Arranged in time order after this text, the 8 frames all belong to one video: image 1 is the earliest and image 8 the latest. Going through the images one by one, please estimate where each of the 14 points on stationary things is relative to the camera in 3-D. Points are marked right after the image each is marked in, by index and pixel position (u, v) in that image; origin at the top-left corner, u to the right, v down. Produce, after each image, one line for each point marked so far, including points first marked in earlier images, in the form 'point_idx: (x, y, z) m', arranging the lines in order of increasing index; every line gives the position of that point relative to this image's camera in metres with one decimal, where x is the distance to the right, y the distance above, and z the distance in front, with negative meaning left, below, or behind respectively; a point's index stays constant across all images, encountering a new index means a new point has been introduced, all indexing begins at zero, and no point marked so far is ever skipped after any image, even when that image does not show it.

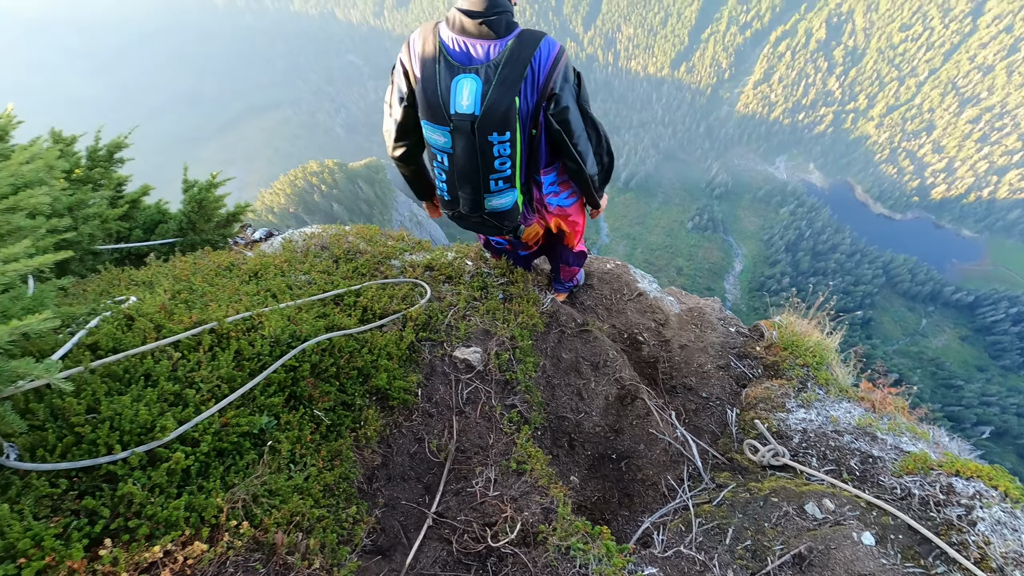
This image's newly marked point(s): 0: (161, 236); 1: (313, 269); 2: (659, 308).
0: (-5.0, +0.8, +6.9) m
1: (-2.4, +0.2, +5.6) m
2: (+2.3, -0.3, +7.5) m
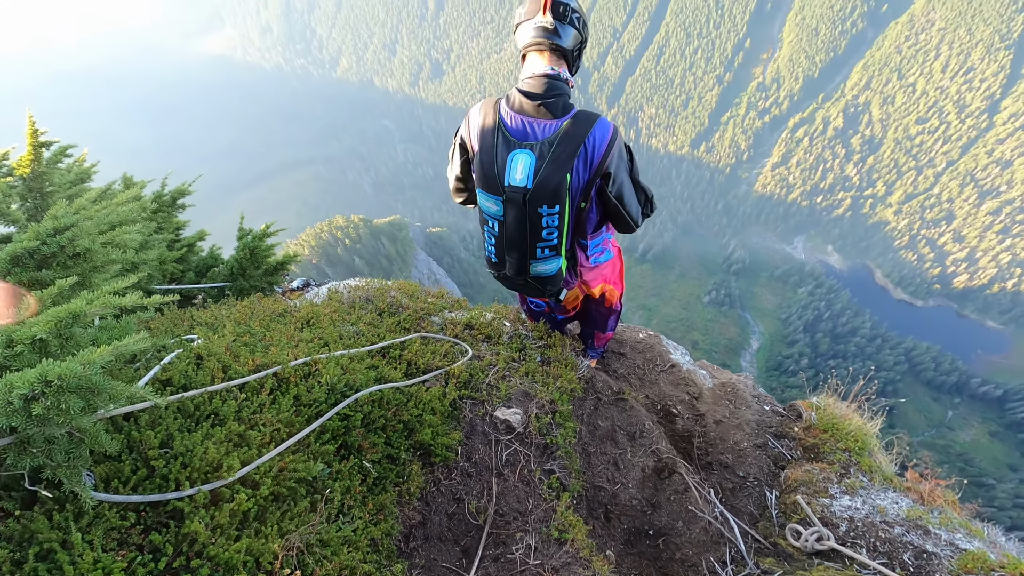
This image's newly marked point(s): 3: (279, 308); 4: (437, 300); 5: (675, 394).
0: (-4.4, +0.1, +7.2) m
1: (-1.9, -0.4, +5.8) m
2: (+2.8, -1.4, +7.4) m
3: (-2.8, -0.3, +5.7) m
4: (-1.1, -0.2, +7.3) m
5: (+2.4, -1.6, +7.1) m
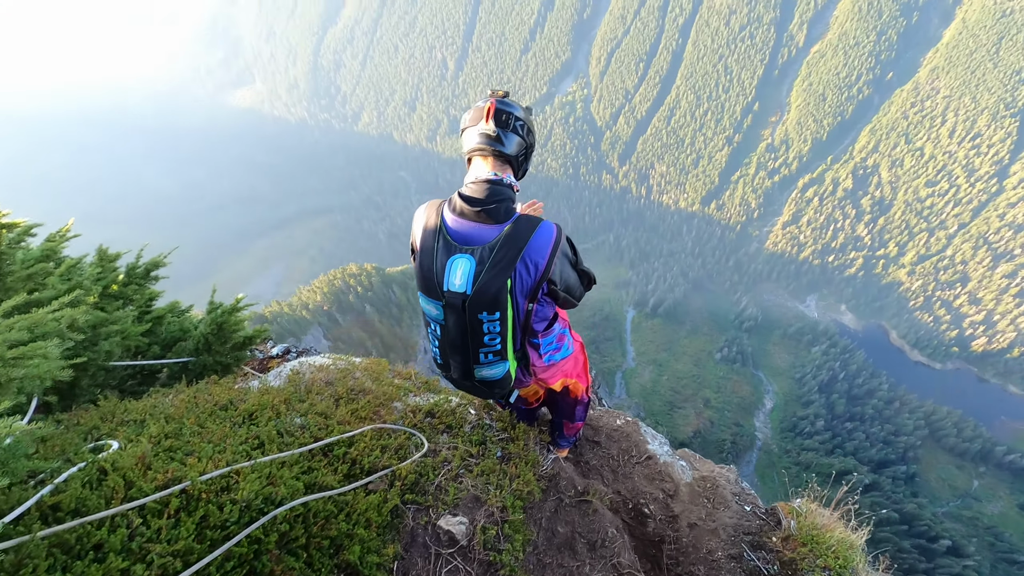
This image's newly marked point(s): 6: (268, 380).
0: (-4.9, -1.0, +7.0) m
1: (-2.4, -1.5, +5.6) m
2: (+2.3, -2.7, +7.0) m
3: (-3.3, -1.2, +5.5) m
4: (-1.6, -1.4, +7.1) m
5: (+1.9, -2.8, +6.7) m
6: (-3.5, -1.3, +6.8) m
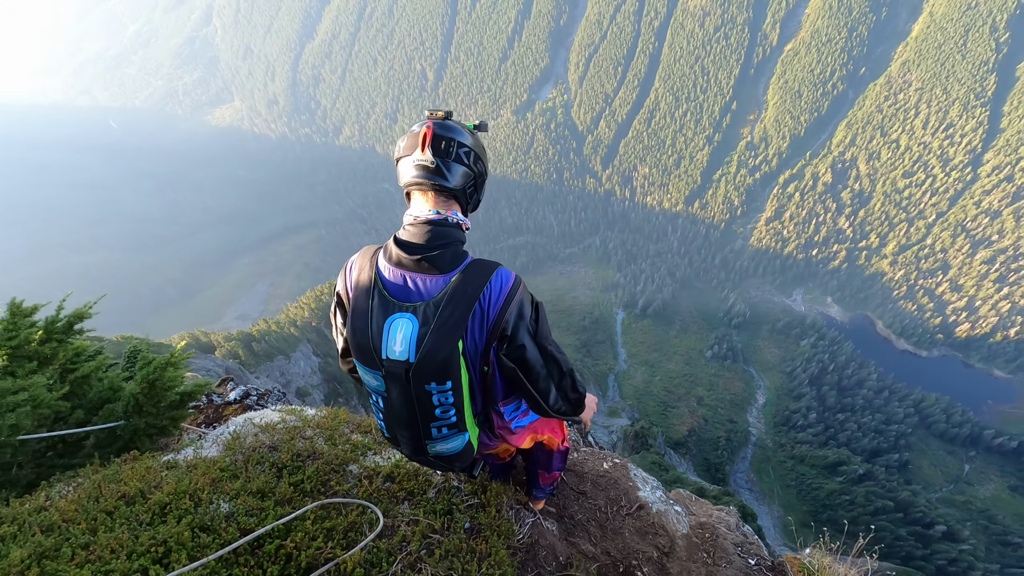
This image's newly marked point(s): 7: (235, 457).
0: (-5.3, -1.7, +6.2) m
1: (-2.7, -2.1, +4.8) m
2: (+2.0, -3.2, +6.3) m
3: (-3.6, -1.9, +4.7) m
4: (-2.0, -2.0, +6.3) m
5: (+1.6, -3.2, +5.9) m
6: (-3.8, -2.0, +6.0) m
7: (-3.2, -1.9, +5.4) m
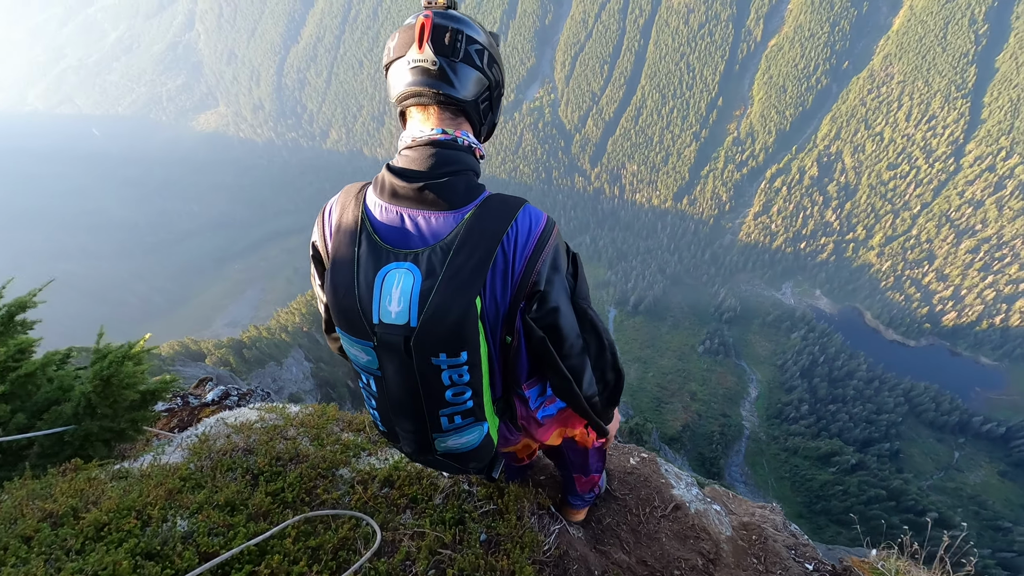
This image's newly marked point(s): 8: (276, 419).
0: (-5.1, -1.5, +5.3) m
1: (-2.5, -1.8, +3.9) m
2: (+2.2, -2.8, +5.5) m
3: (-3.4, -1.6, +3.8) m
4: (-1.8, -1.7, +5.4) m
5: (+1.8, -2.9, +5.1) m
6: (-3.6, -1.7, +5.0) m
7: (-3.0, -1.7, +4.5) m
8: (-2.8, -1.5, +5.7) m
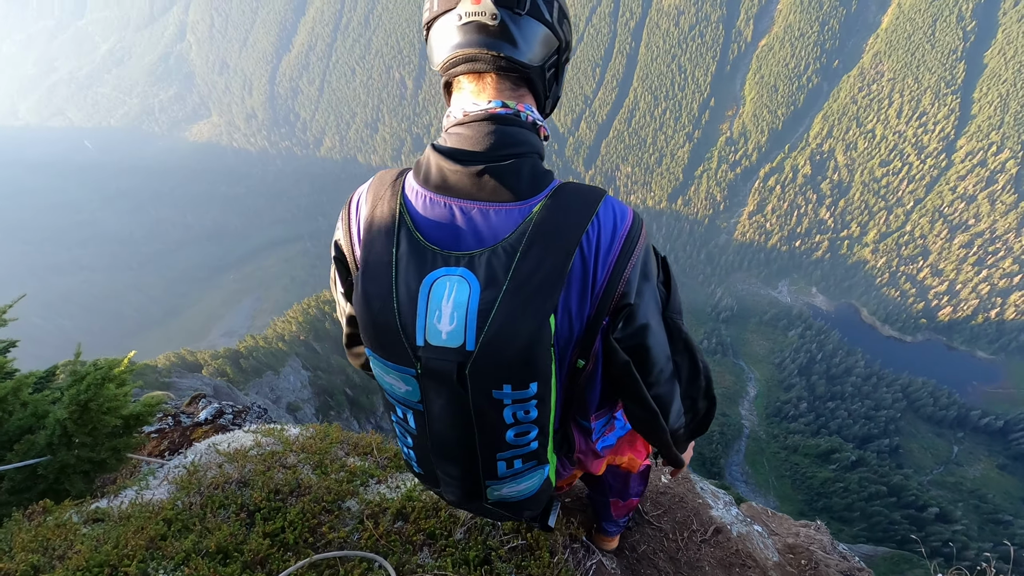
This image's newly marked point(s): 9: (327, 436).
0: (-4.8, -1.6, +4.7) m
1: (-2.2, -1.9, +3.3) m
2: (+2.5, -2.8, +5.0) m
3: (-3.1, -1.7, +3.3) m
4: (-1.5, -1.8, +4.9) m
5: (+2.1, -2.9, +4.6) m
6: (-3.4, -1.9, +4.5) m
7: (-2.7, -1.8, +4.0) m
8: (-2.5, -1.7, +5.1) m
9: (-2.1, -1.7, +5.4) m
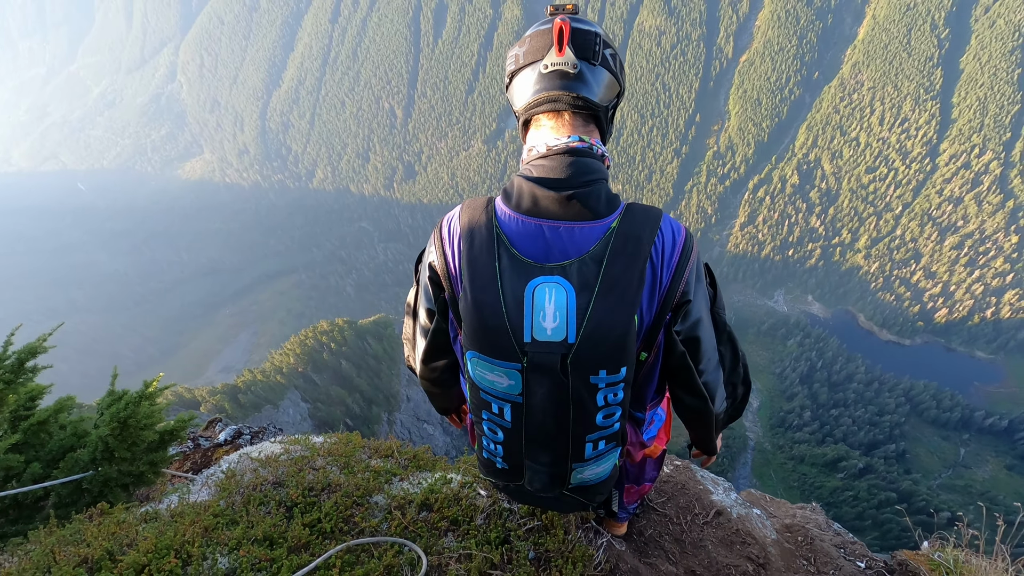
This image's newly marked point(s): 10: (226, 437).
0: (-4.7, -1.9, +5.0) m
1: (-2.1, -2.0, +3.7) m
2: (+2.7, -2.7, +5.3) m
3: (-3.0, -1.9, +3.6) m
4: (-1.4, -1.9, +5.3) m
5: (+2.3, -2.8, +5.0) m
6: (-3.2, -2.1, +4.8) m
7: (-2.6, -1.9, +4.4) m
8: (-2.4, -1.9, +5.5) m
9: (-2.0, -1.9, +5.8) m
10: (-4.5, -2.3, +7.5) m
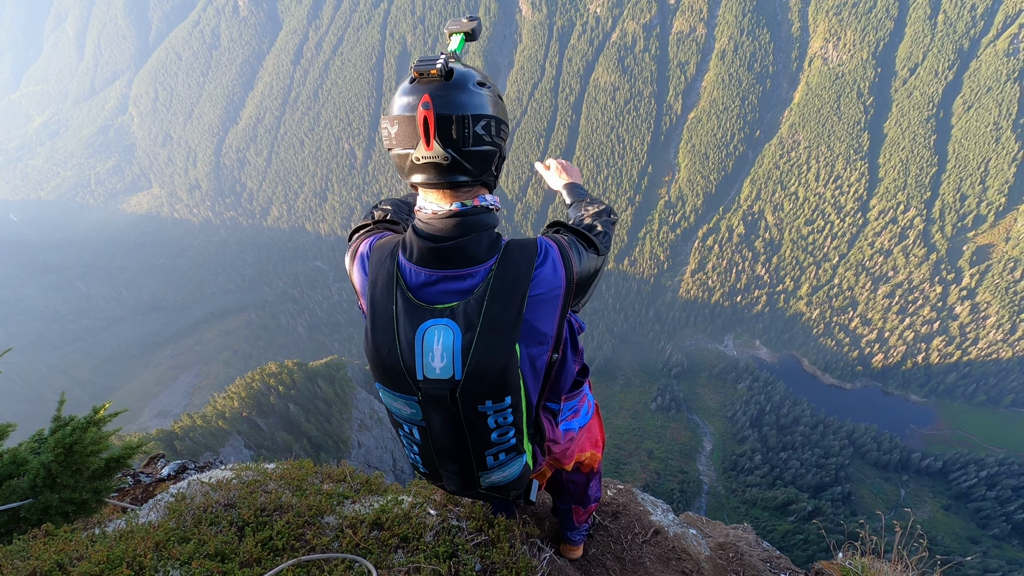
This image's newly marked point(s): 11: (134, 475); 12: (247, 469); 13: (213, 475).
0: (-5.2, -2.2, +4.9) m
1: (-2.5, -2.1, +3.8) m
2: (+2.1, -3.1, +5.7) m
3: (-3.4, -2.0, +3.6) m
4: (-2.0, -2.2, +5.4) m
5: (+1.7, -3.2, +5.3) m
6: (-3.8, -2.3, +4.8) m
7: (-3.1, -2.1, +4.4) m
8: (-3.0, -2.2, +5.5) m
9: (-2.6, -2.2, +5.9) m
10: (-5.2, -2.8, +7.3) m
11: (-5.6, -2.8, +7.2) m
12: (-3.3, -2.2, +5.8) m
13: (-3.7, -2.3, +5.8) m
